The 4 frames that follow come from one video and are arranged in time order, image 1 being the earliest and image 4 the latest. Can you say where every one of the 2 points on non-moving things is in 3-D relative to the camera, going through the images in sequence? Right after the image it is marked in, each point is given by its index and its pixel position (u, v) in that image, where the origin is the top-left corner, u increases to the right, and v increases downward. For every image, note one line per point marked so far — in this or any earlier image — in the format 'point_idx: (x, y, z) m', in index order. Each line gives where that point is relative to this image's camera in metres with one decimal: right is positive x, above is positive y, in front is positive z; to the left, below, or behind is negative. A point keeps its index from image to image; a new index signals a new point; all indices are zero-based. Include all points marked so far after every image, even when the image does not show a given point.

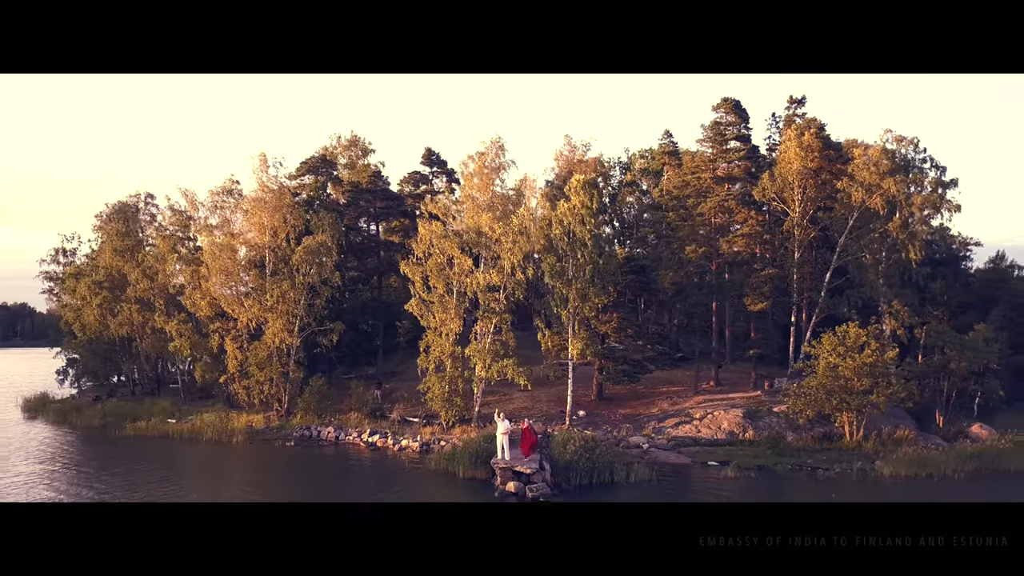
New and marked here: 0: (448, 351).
0: (-2.0, -2.0, +19.7) m
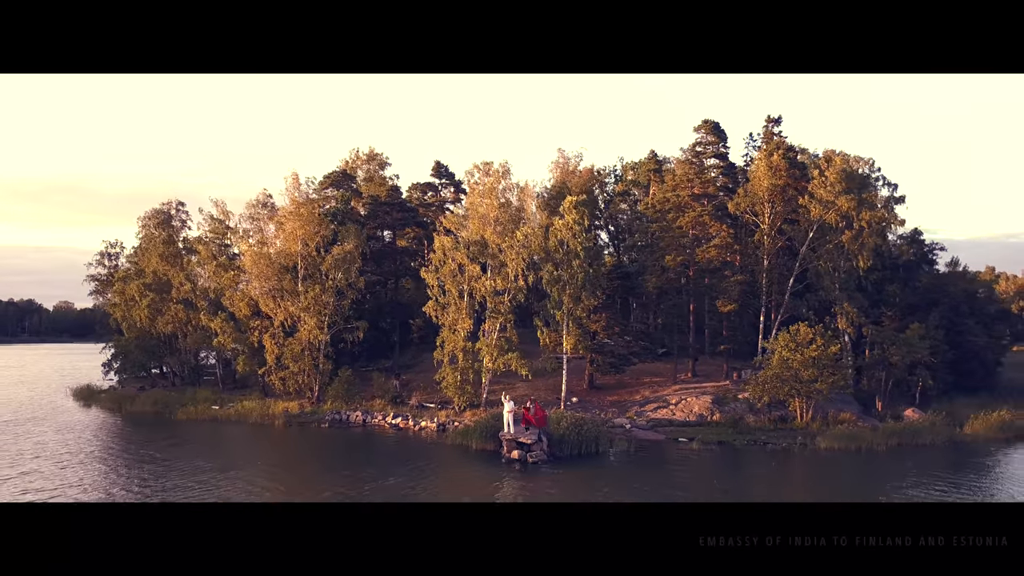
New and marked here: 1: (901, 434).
0: (-1.9, -2.1, +22.8) m
1: (+11.8, -4.5, +19.1) m
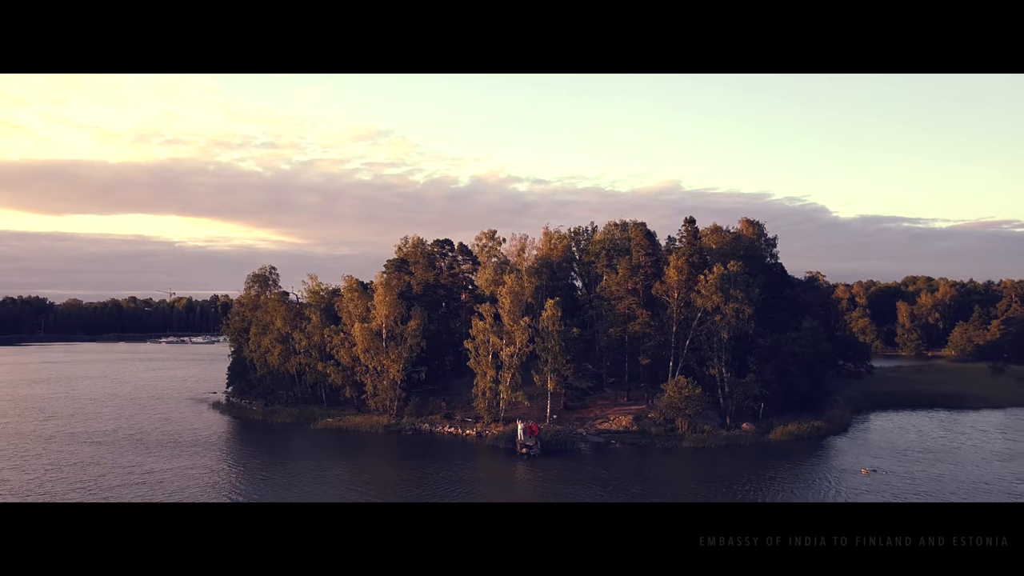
0: (-1.5, -5.9, +38.3) m
1: (+12.2, -8.4, +34.9) m
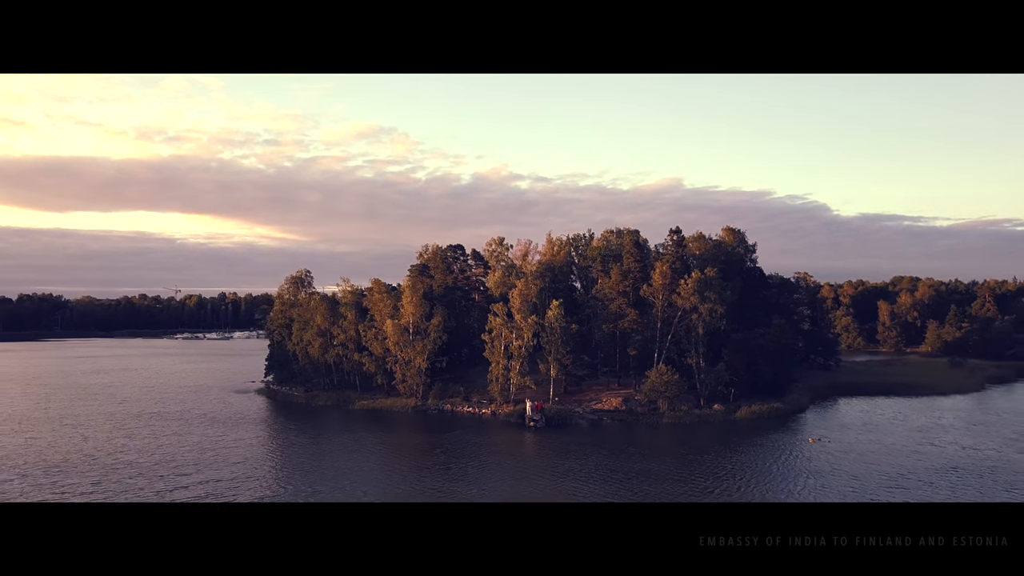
0: (-0.9, -6.1, +45.4) m
1: (+12.8, -8.6, +42.0) m
